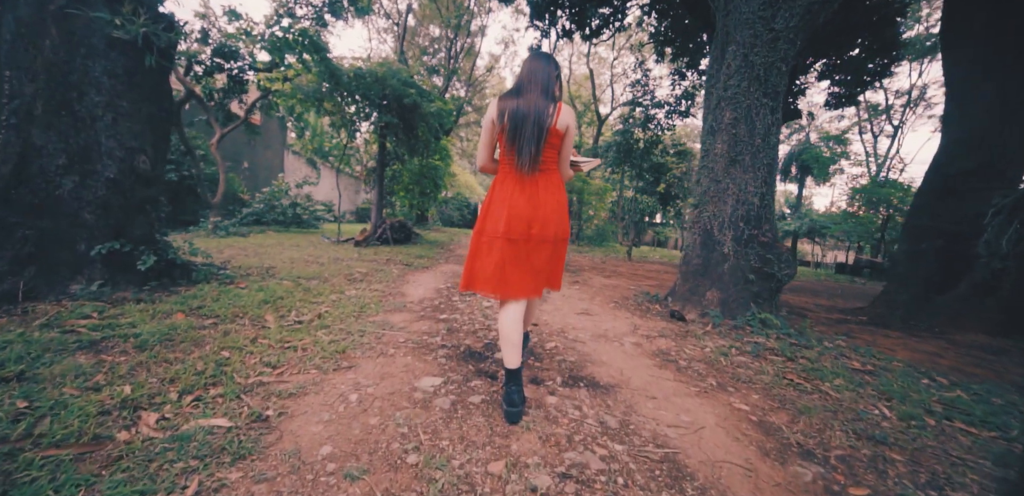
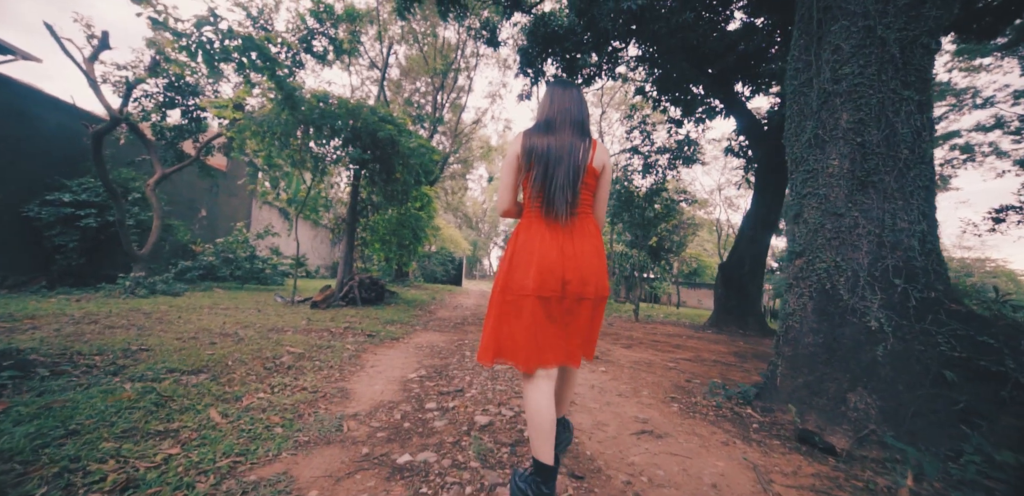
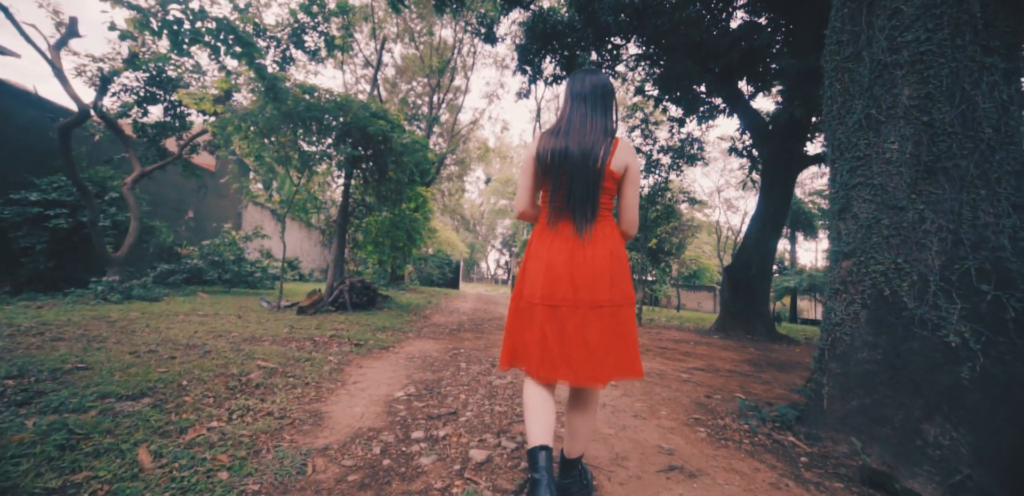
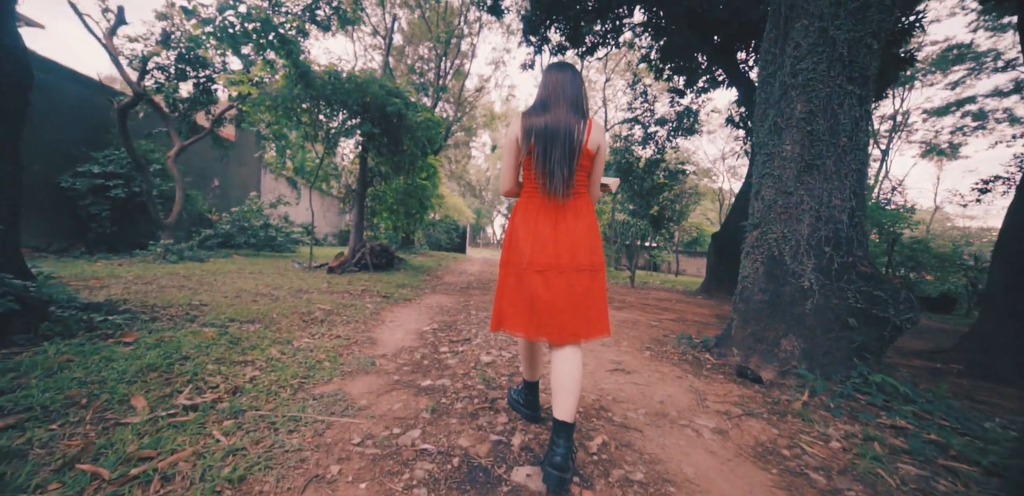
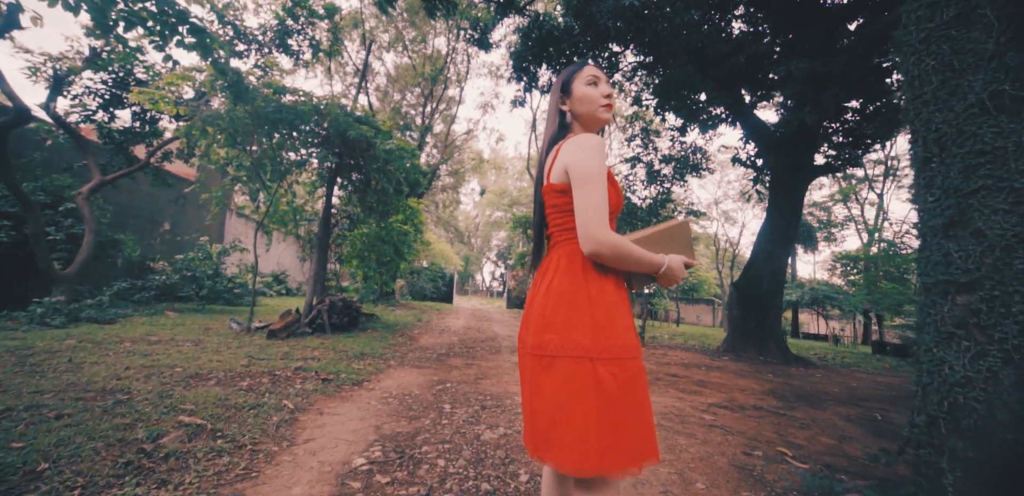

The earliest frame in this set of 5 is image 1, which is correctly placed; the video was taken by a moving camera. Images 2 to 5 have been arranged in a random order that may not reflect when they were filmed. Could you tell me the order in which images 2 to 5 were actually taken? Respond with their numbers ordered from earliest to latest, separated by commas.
4, 2, 3, 5
